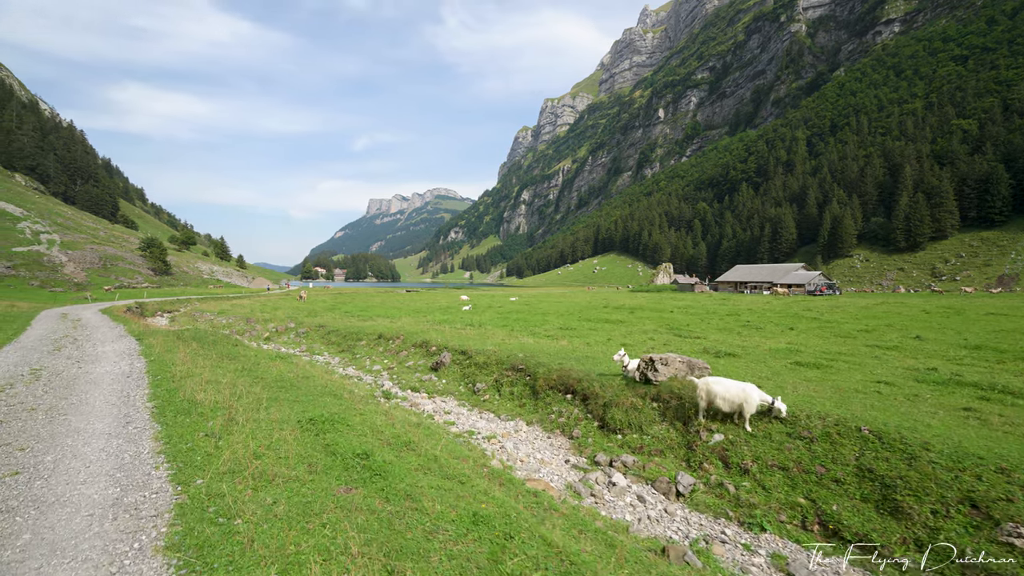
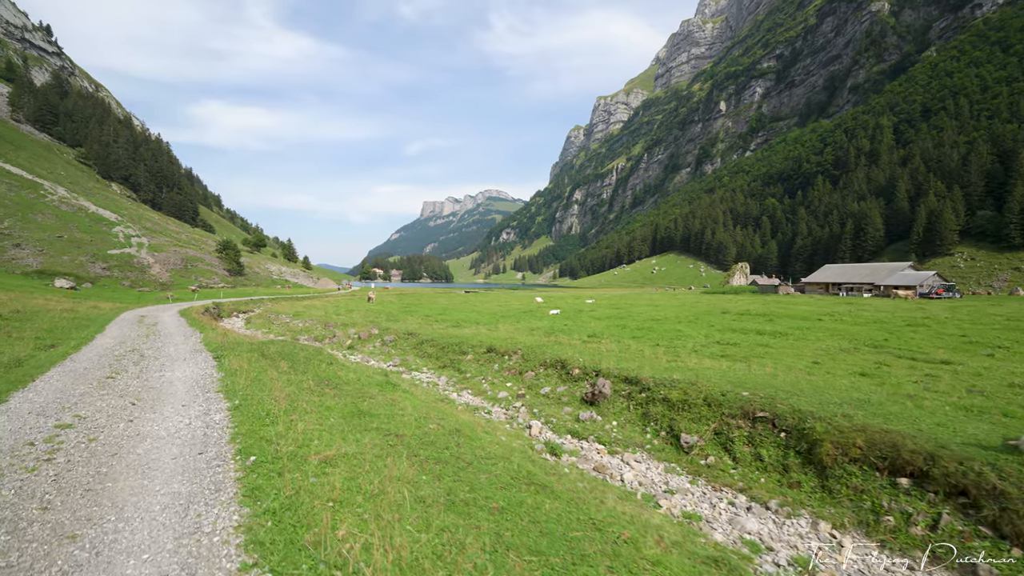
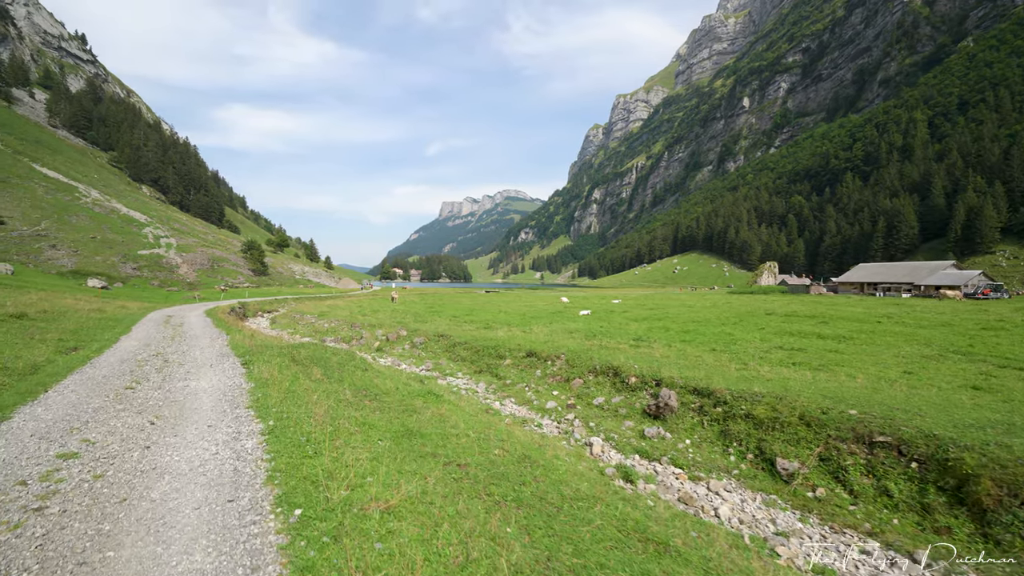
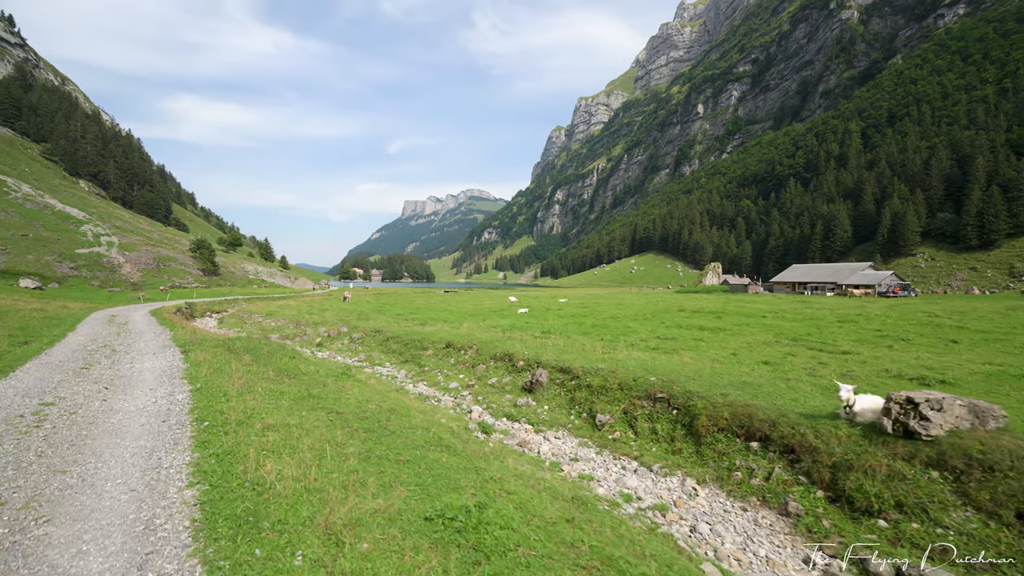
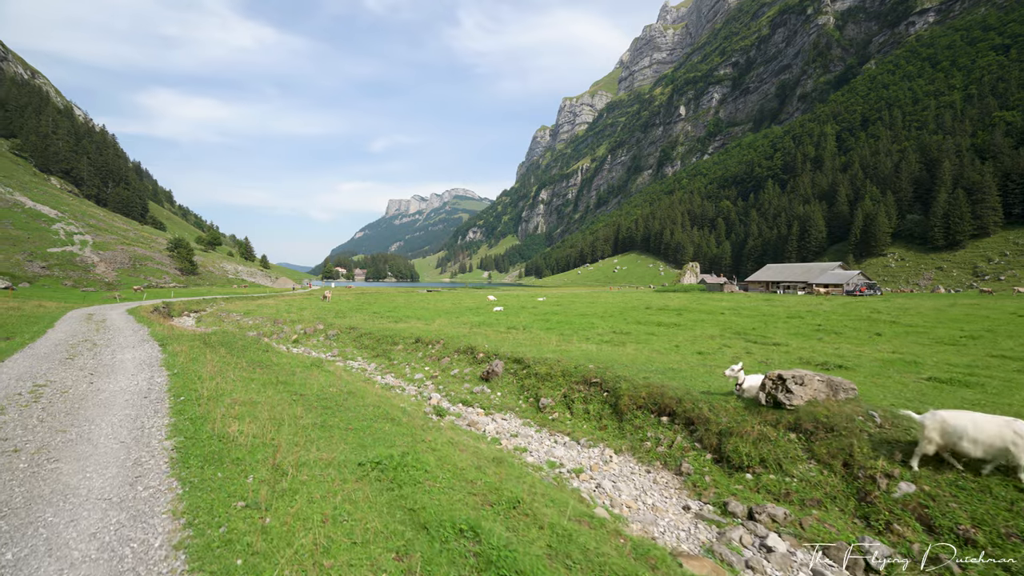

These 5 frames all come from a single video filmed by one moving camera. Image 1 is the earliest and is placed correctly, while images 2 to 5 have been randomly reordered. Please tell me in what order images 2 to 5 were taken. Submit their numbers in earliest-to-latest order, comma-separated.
5, 4, 2, 3
